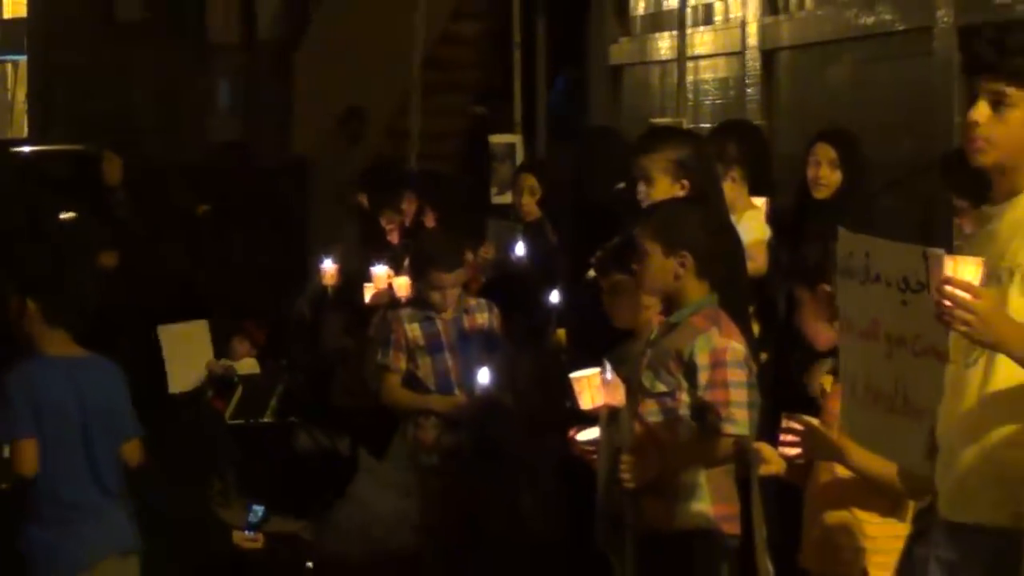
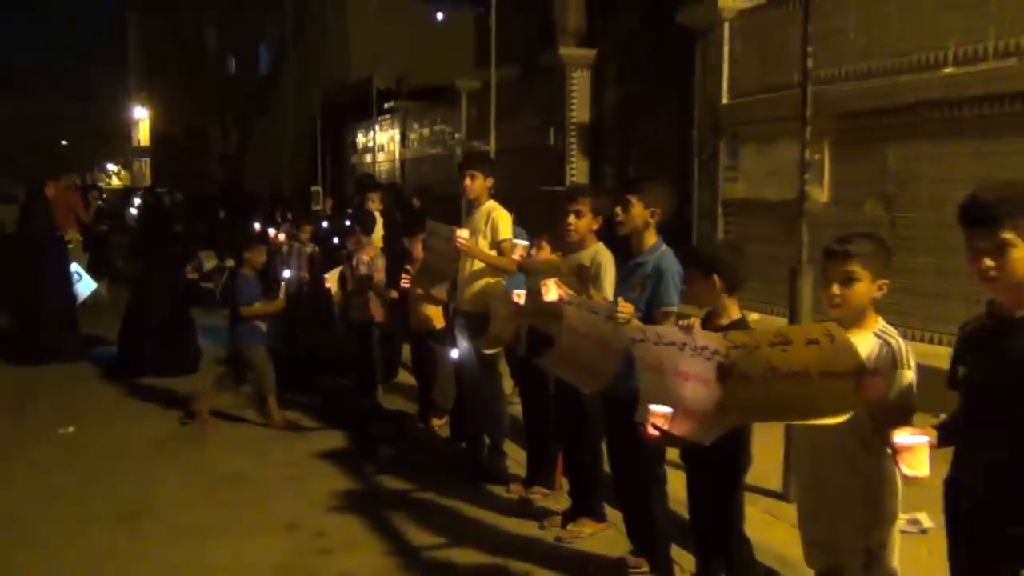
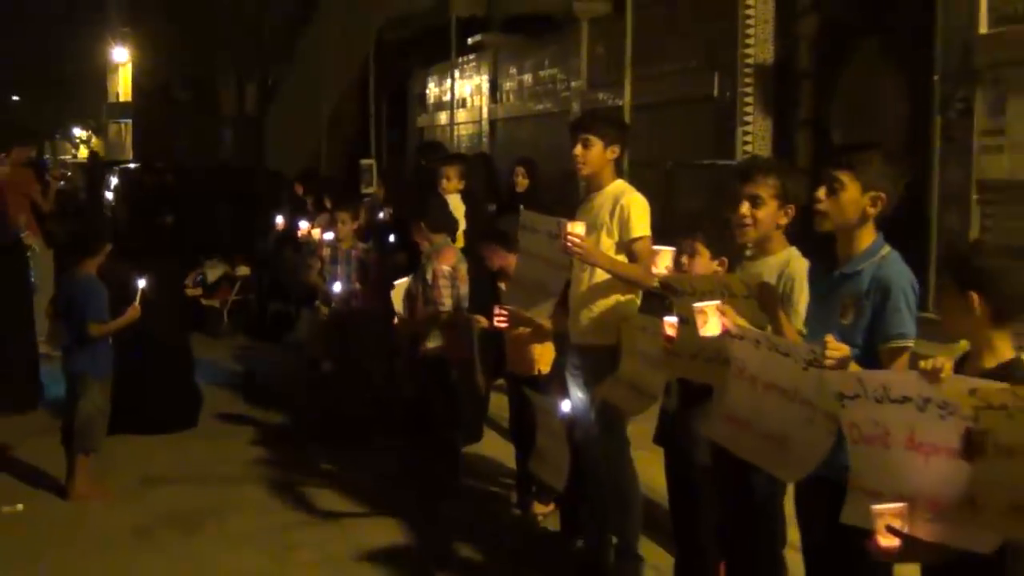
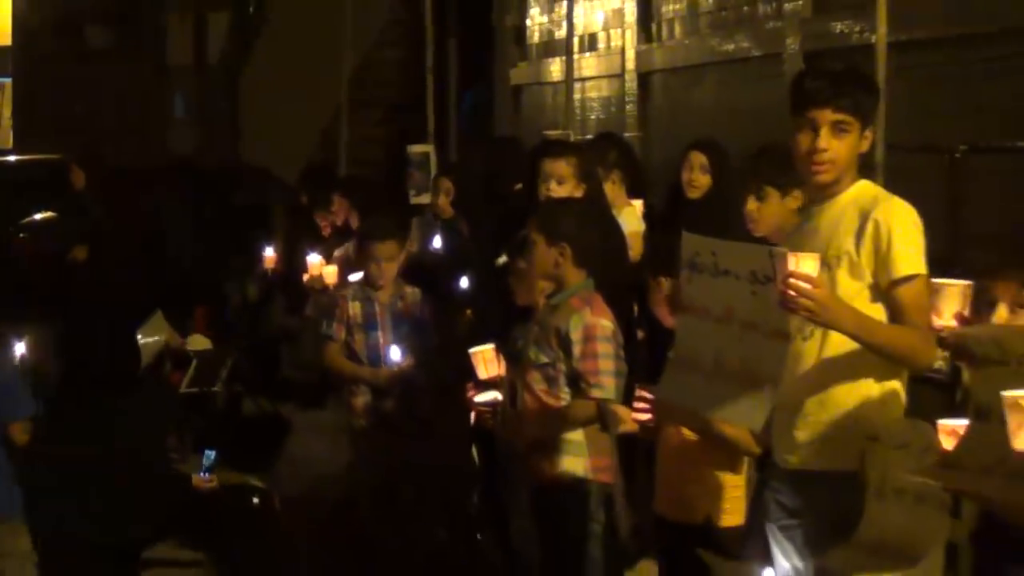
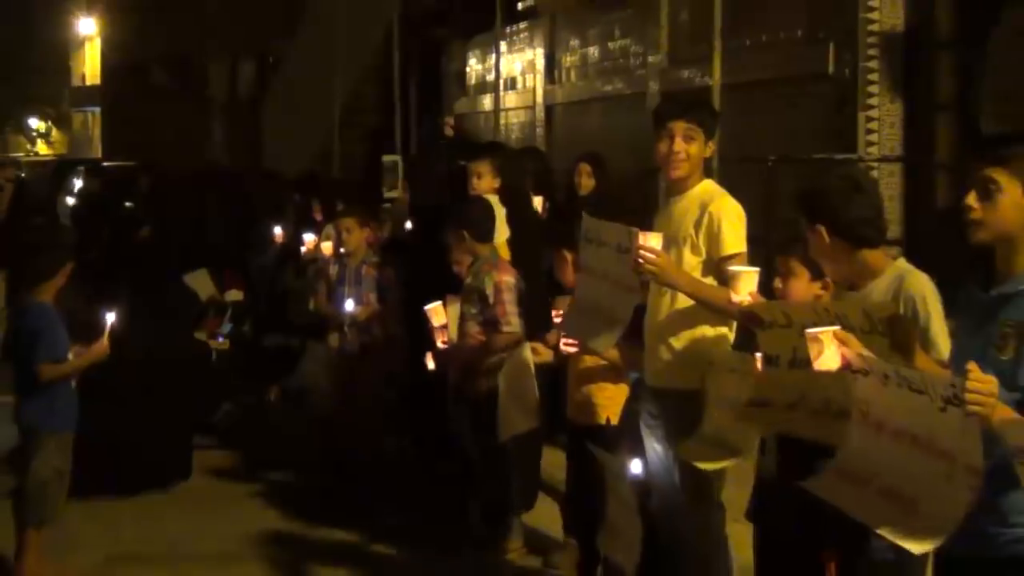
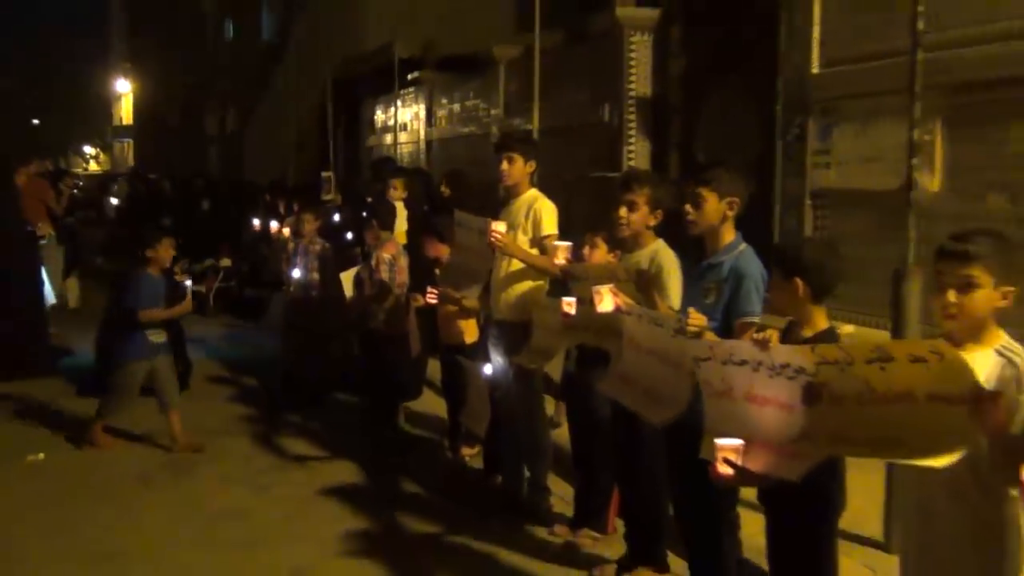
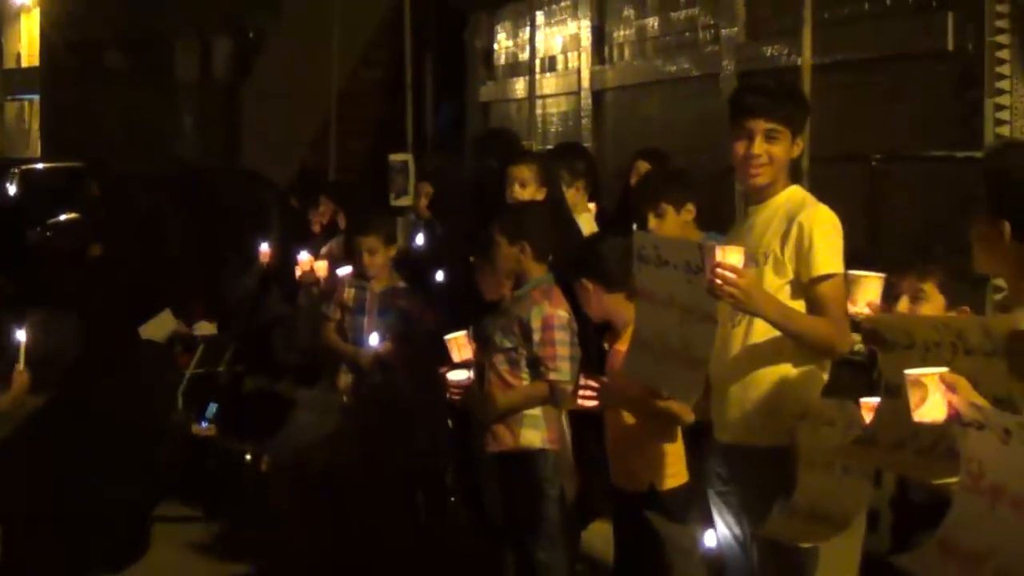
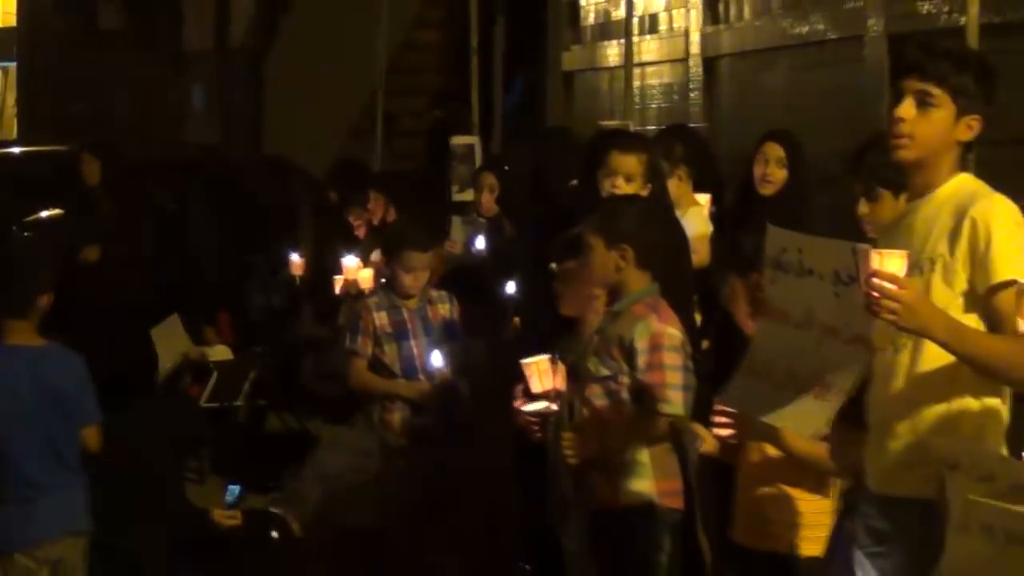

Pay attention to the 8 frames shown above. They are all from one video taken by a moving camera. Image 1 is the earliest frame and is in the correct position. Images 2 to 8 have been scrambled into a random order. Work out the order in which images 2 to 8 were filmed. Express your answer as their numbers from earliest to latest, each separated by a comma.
8, 4, 7, 5, 3, 6, 2
